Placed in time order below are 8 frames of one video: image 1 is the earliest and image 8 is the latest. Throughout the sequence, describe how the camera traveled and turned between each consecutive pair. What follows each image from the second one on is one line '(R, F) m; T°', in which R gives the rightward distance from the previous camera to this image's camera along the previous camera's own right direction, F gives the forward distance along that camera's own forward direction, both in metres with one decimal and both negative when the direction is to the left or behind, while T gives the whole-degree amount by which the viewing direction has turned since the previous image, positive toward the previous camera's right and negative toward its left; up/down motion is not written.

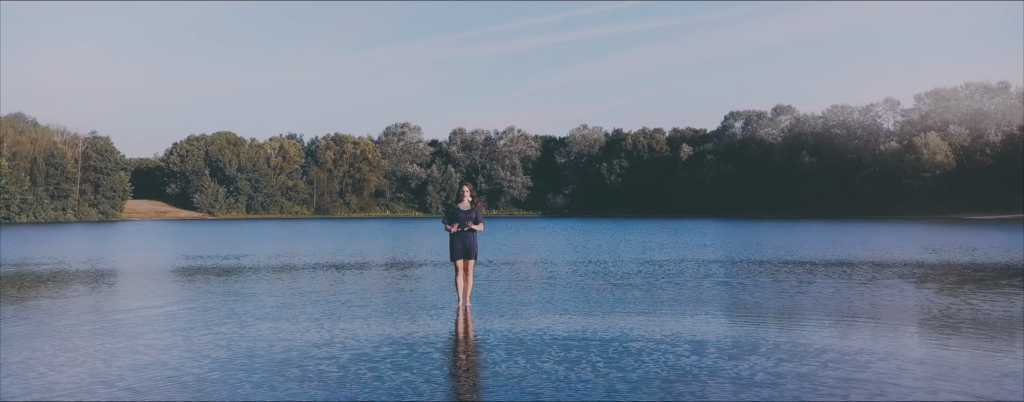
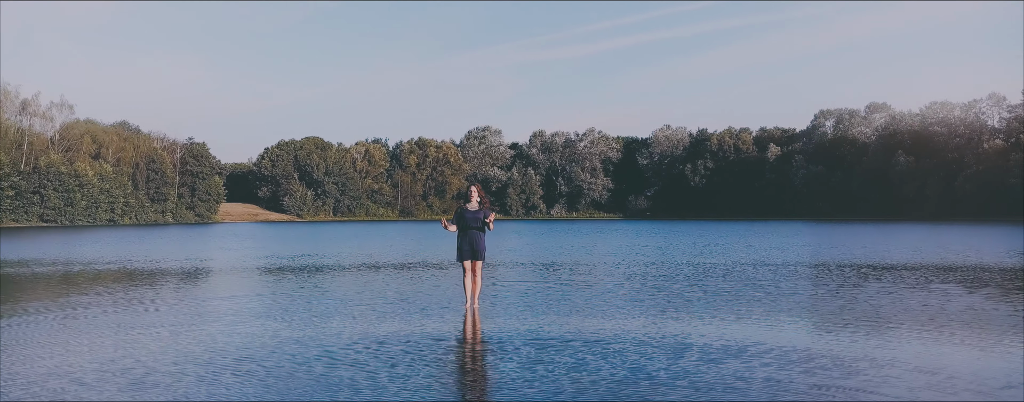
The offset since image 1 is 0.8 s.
(+1.2, +0.1) m; -6°
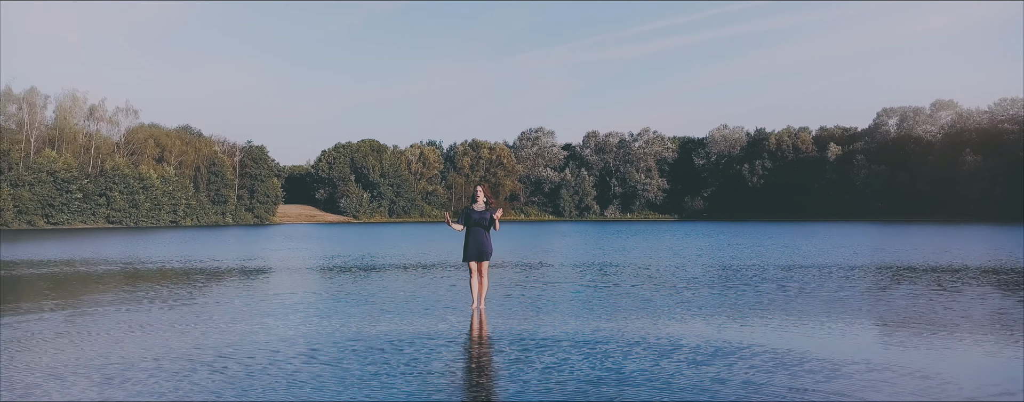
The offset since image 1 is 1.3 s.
(+0.8, 0.0) m; -4°
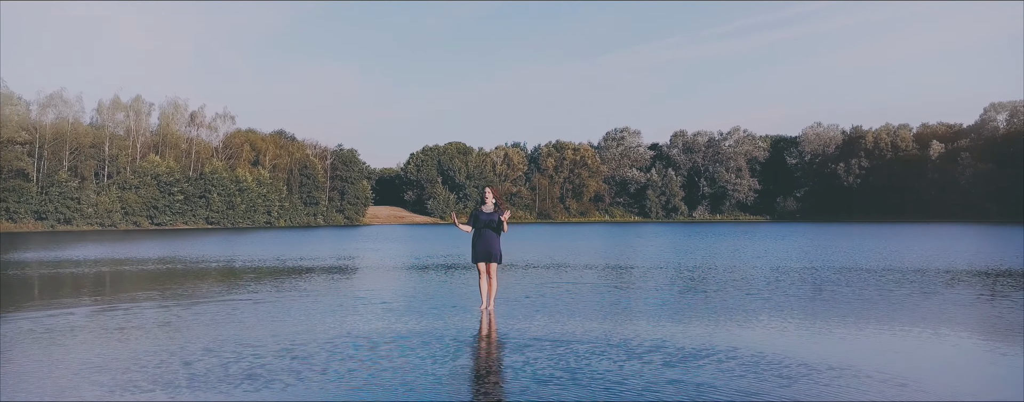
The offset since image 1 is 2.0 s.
(+1.3, -0.2) m; -6°
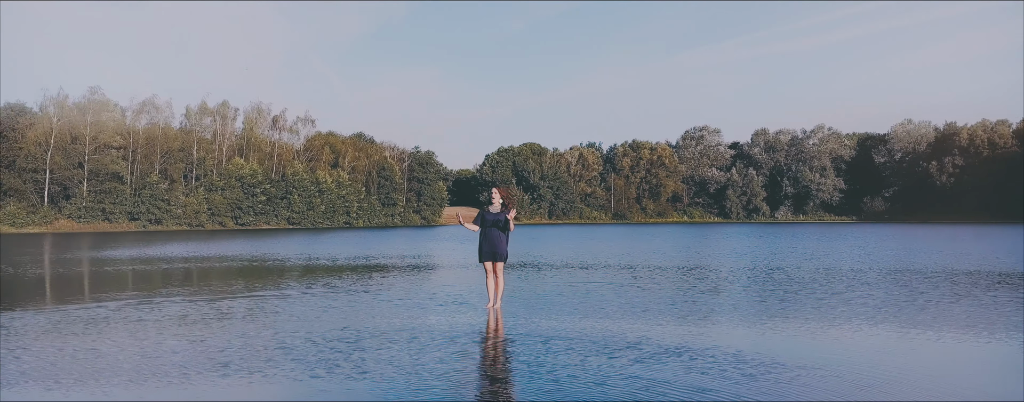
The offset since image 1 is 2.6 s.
(+1.2, -0.3) m; -6°
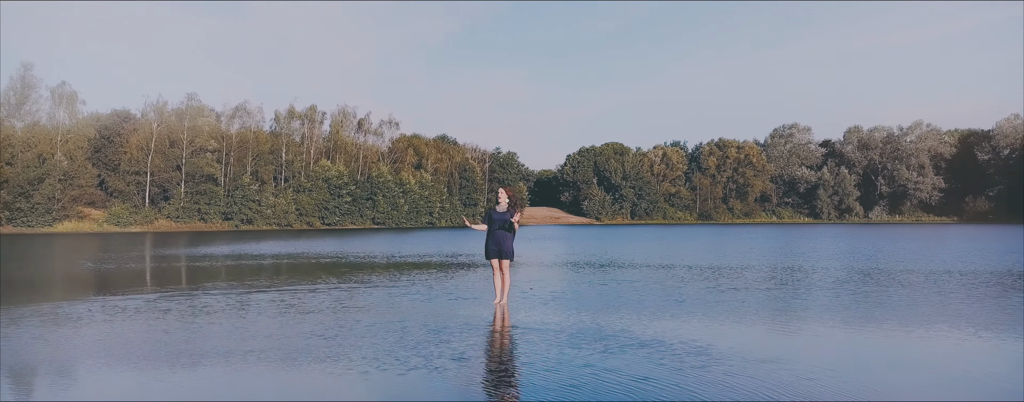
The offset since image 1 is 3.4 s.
(+1.3, -0.5) m; -6°
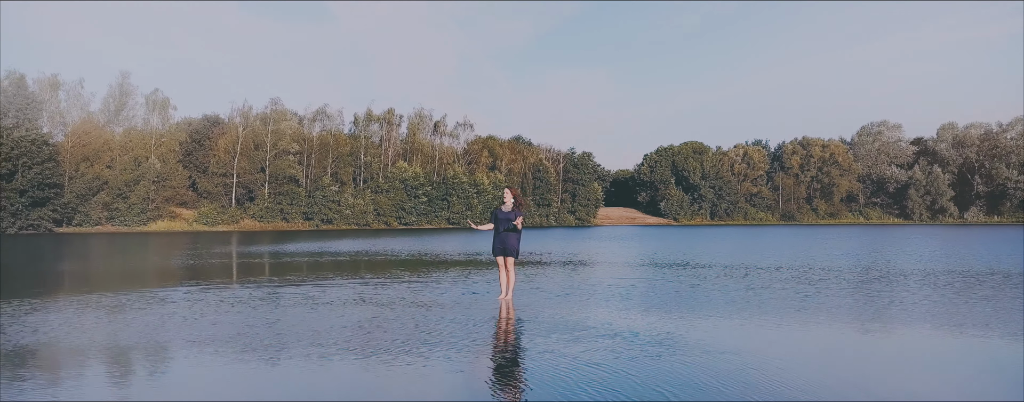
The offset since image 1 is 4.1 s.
(+1.2, -0.6) m; -6°
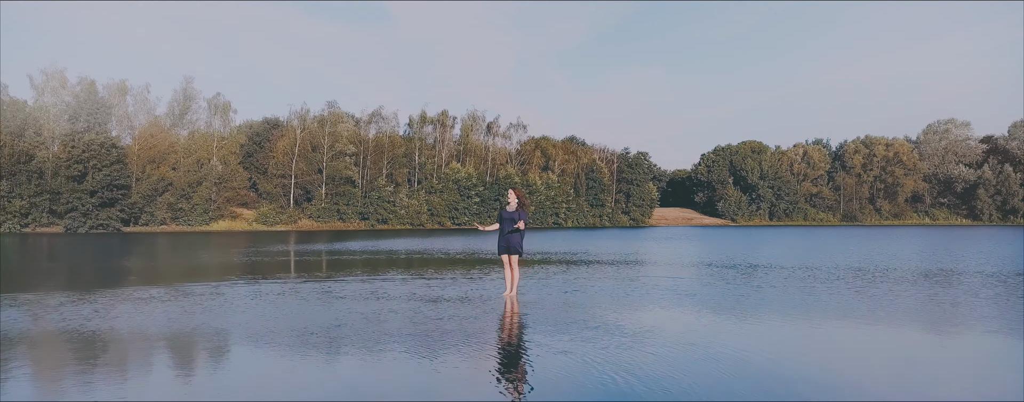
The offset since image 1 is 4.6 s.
(+0.8, -0.5) m; -4°
